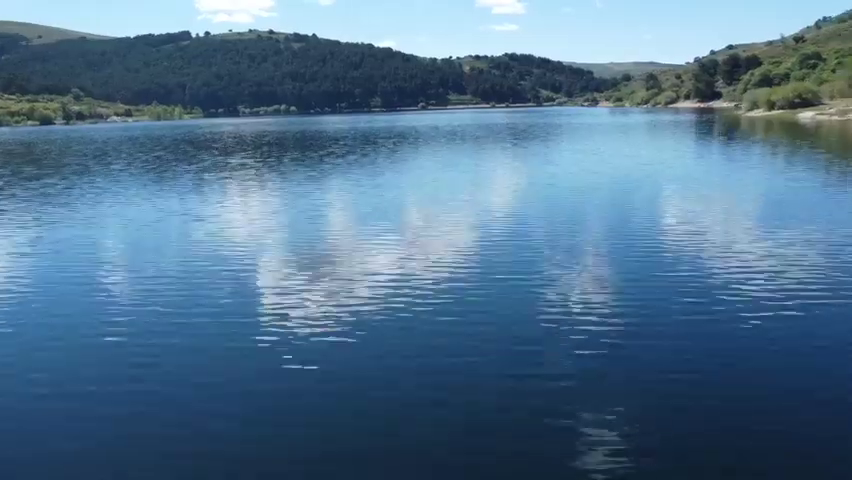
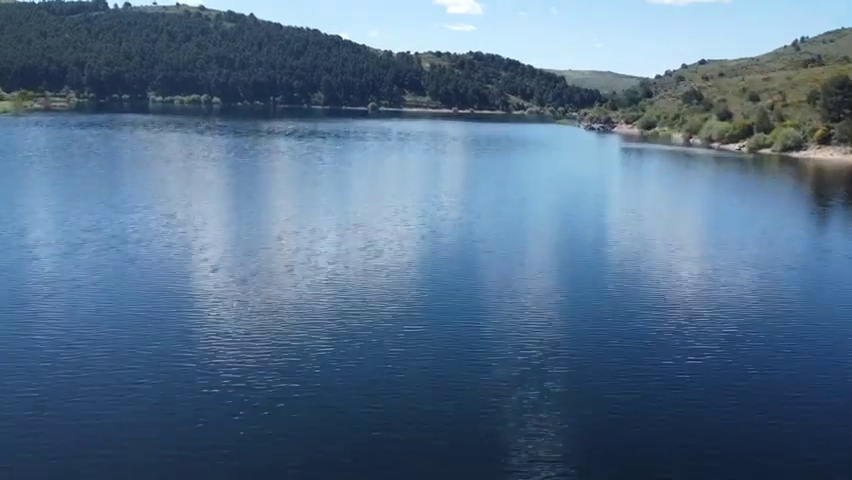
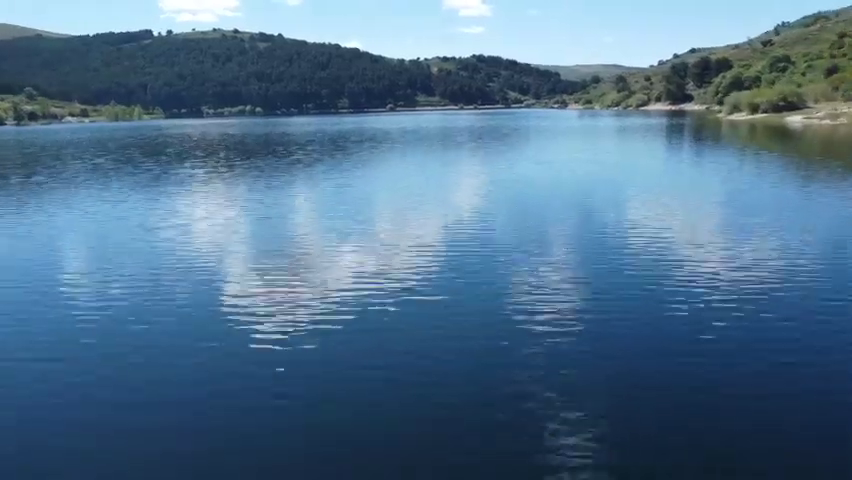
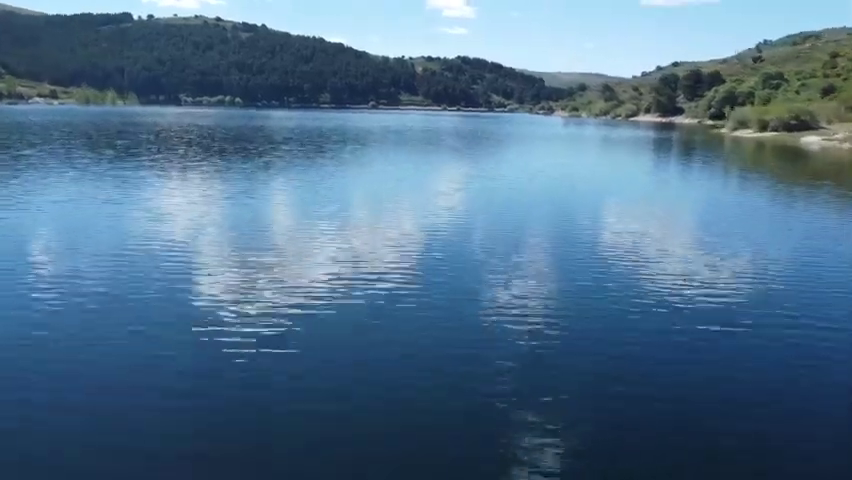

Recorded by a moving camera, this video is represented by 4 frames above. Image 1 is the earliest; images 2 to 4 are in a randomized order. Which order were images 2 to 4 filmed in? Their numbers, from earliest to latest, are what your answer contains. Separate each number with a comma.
3, 4, 2
